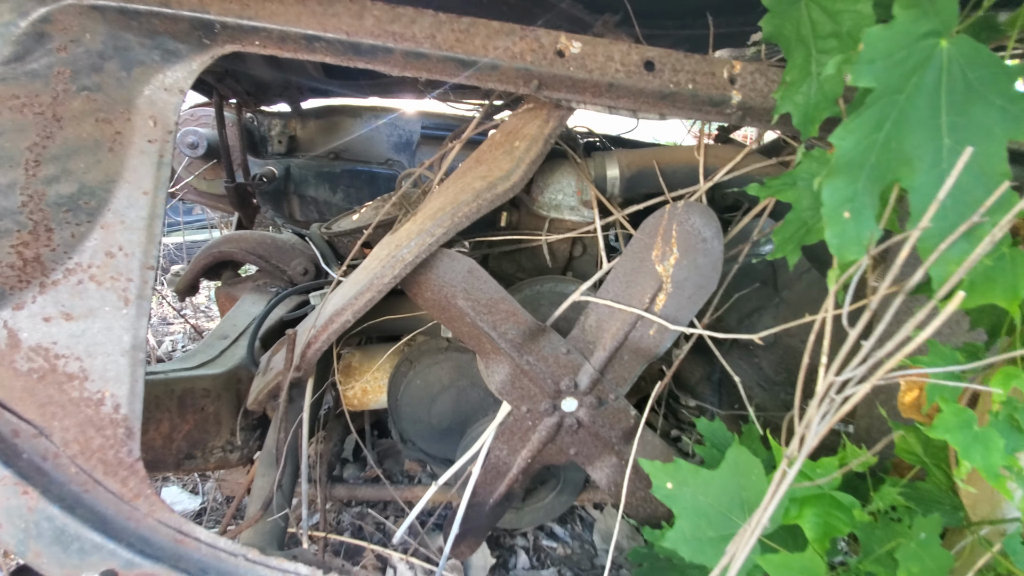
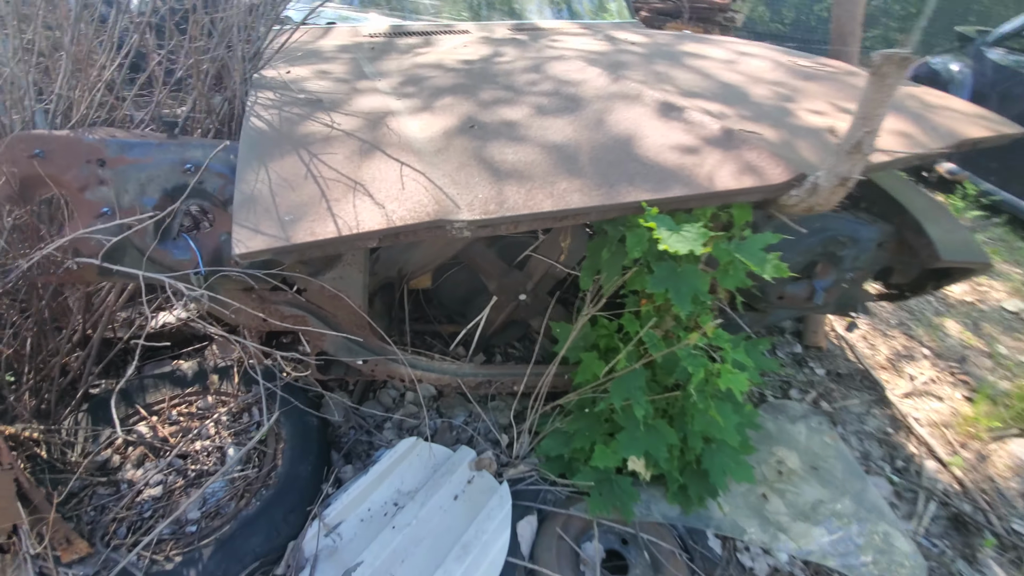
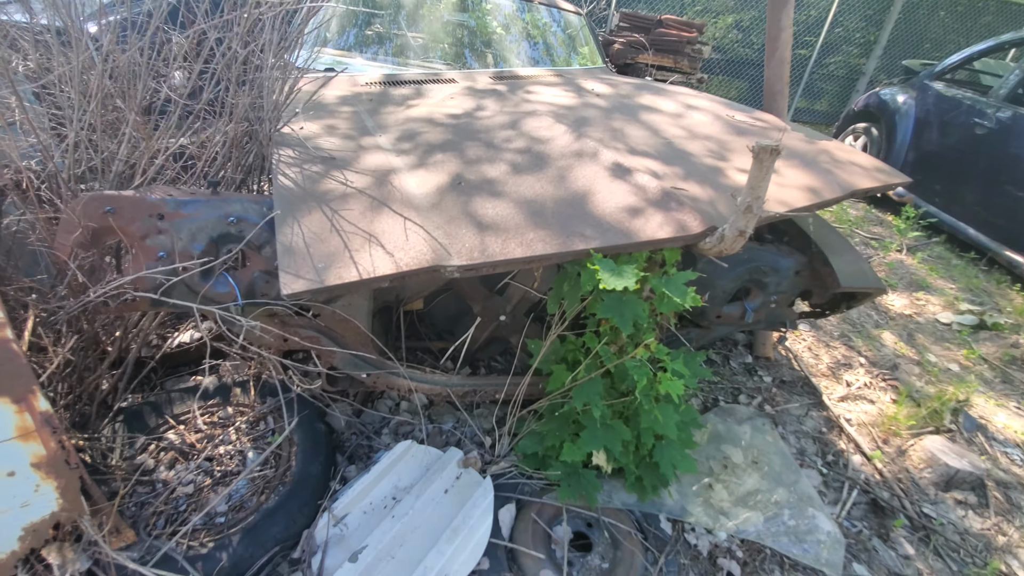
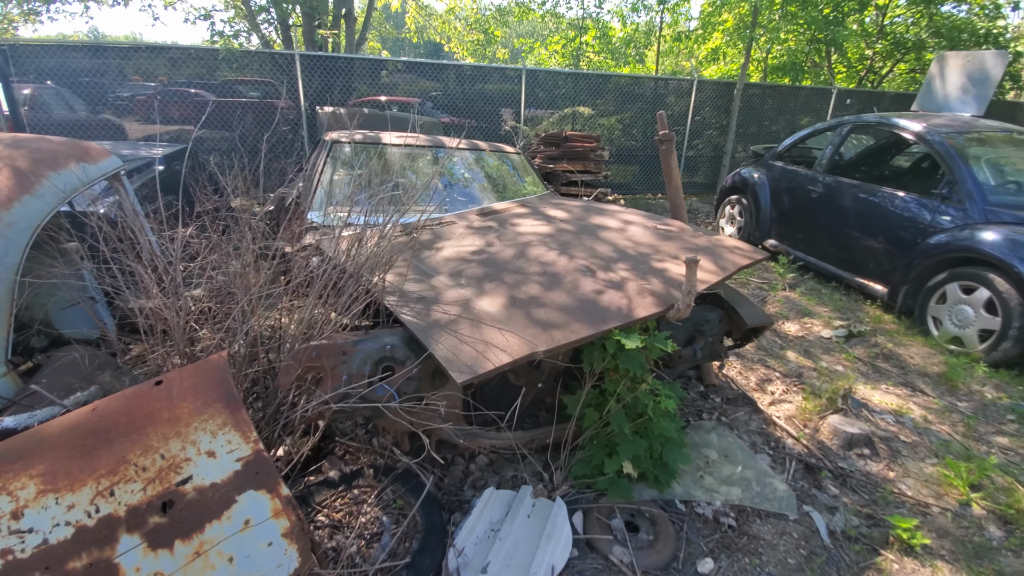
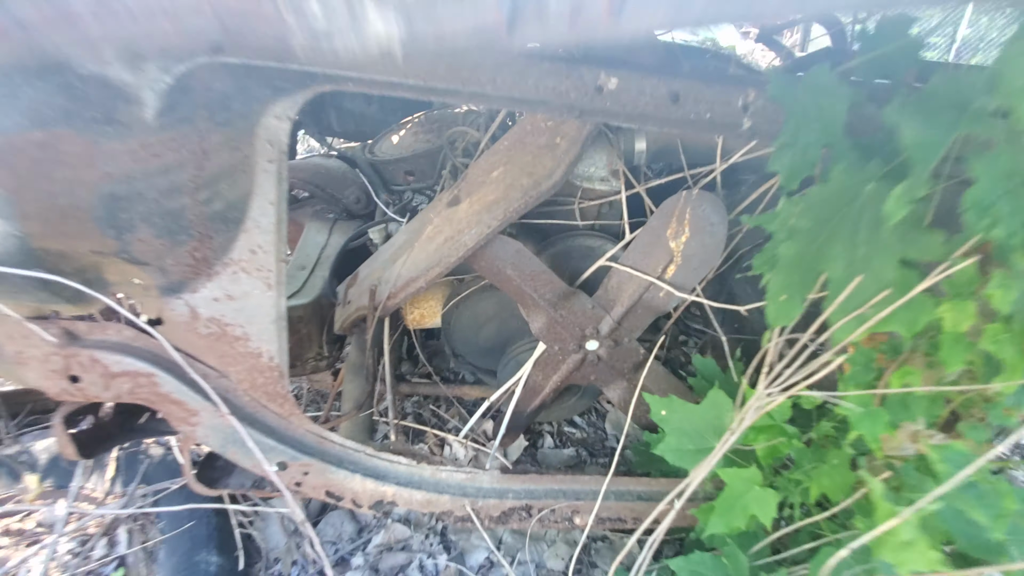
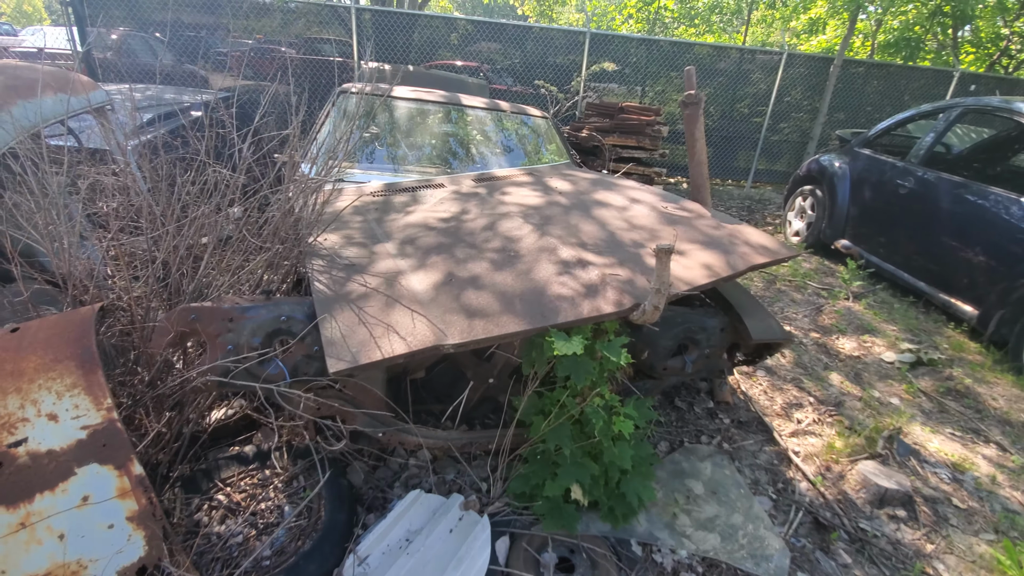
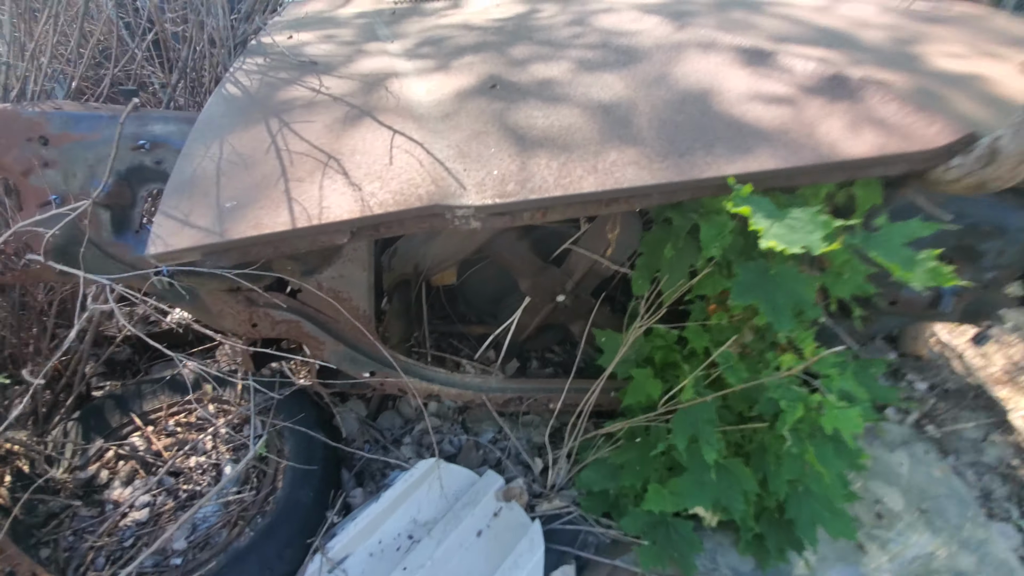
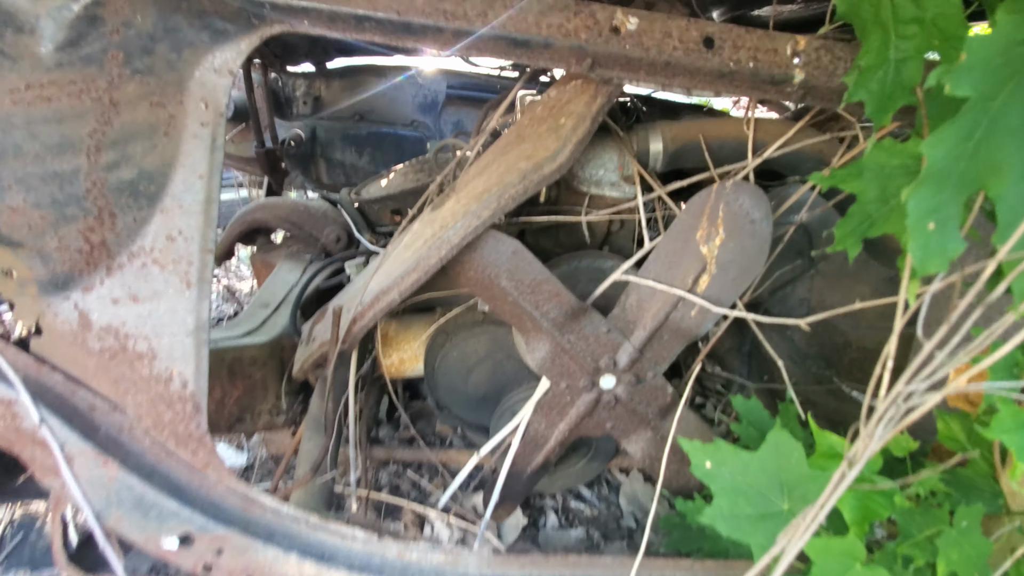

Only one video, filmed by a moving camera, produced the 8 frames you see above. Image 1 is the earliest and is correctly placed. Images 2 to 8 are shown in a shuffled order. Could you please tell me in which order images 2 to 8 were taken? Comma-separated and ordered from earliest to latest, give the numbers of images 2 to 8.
8, 5, 7, 2, 3, 6, 4
